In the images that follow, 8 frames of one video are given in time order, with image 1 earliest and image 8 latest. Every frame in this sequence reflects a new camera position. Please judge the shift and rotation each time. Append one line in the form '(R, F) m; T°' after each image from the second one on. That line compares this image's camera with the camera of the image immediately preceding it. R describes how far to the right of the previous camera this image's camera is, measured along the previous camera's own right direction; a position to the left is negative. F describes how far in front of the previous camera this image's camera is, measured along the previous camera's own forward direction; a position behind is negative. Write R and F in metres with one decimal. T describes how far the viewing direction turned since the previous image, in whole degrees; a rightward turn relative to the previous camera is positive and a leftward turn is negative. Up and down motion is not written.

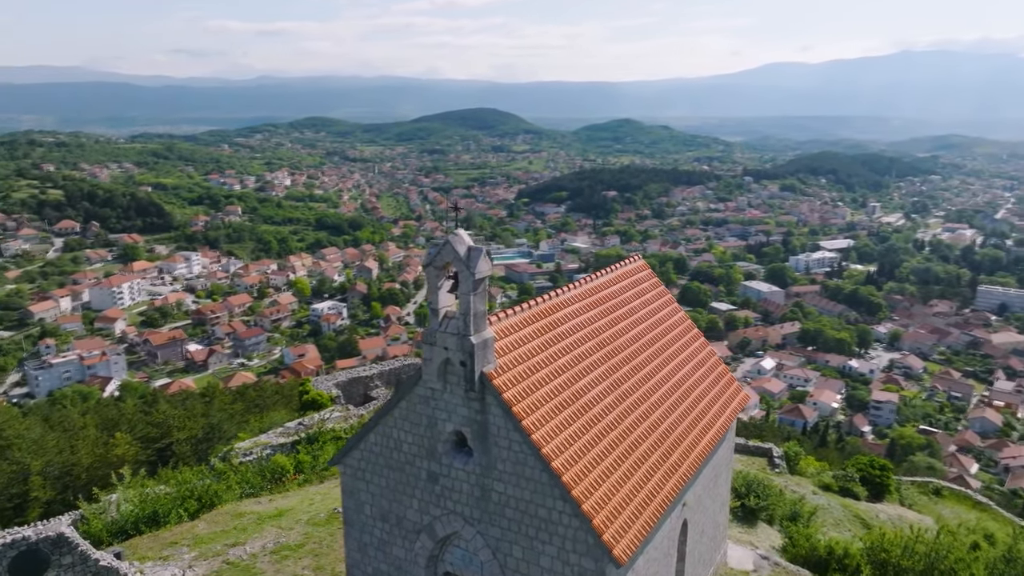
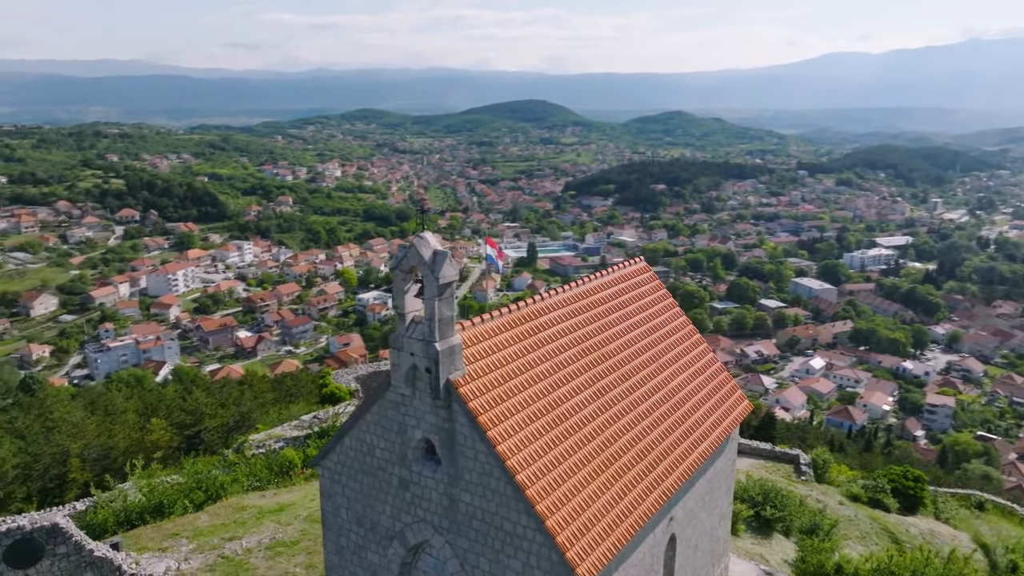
(+0.4, +0.1) m; -4°
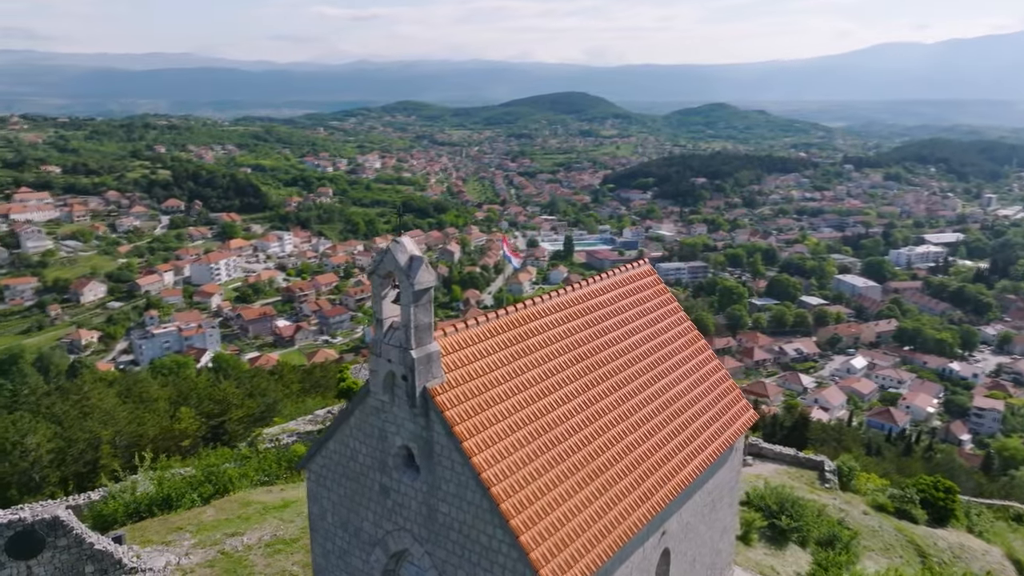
(+0.3, +0.1) m; -3°
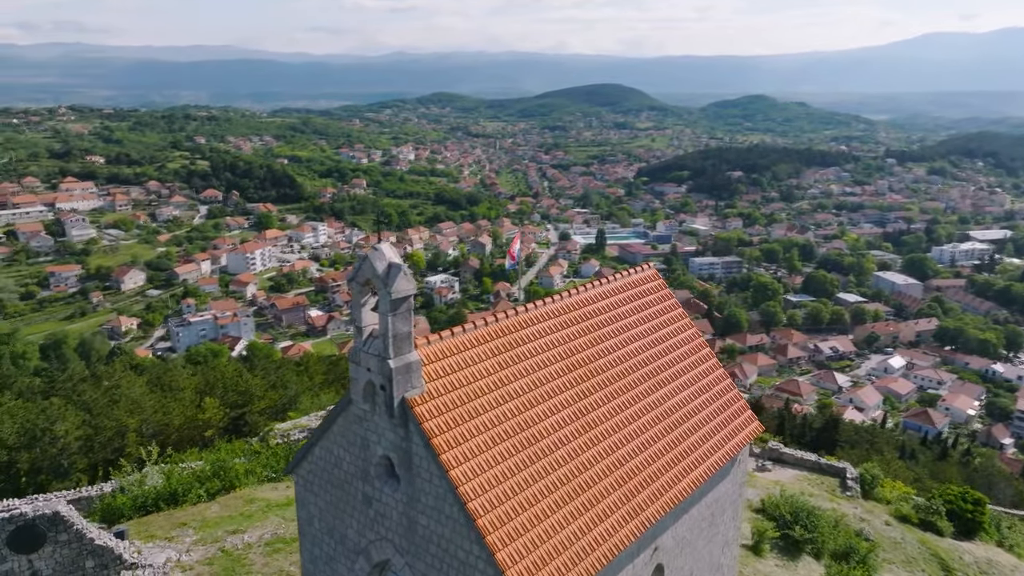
(+0.2, +0.1) m; -3°
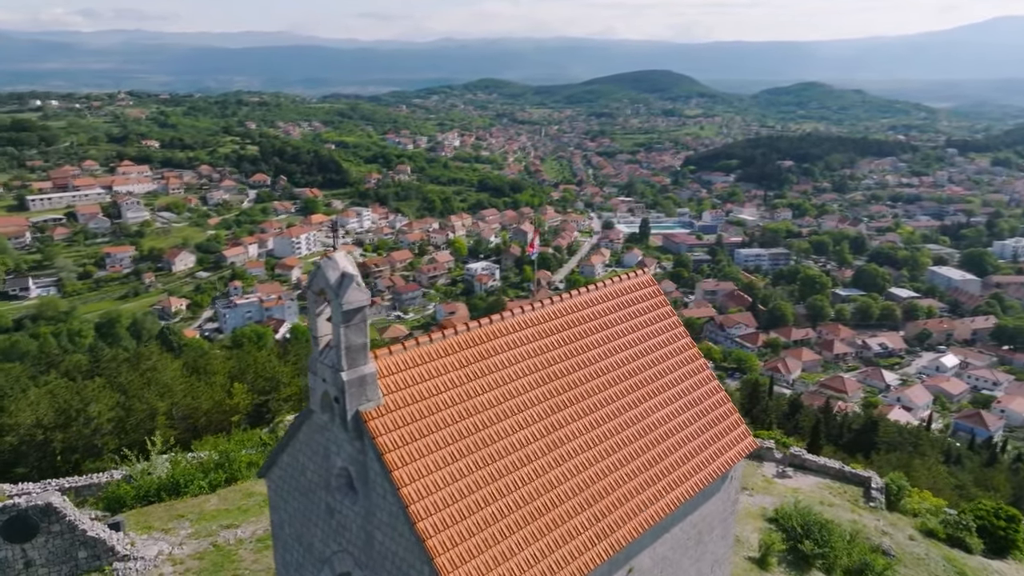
(+0.4, +0.1) m; -3°
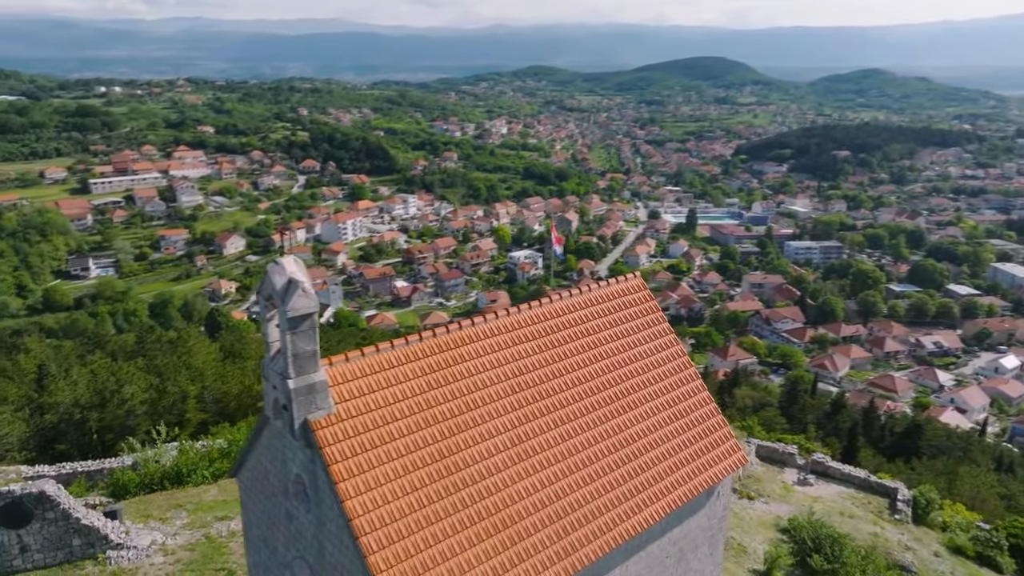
(+0.4, +0.1) m; -4°
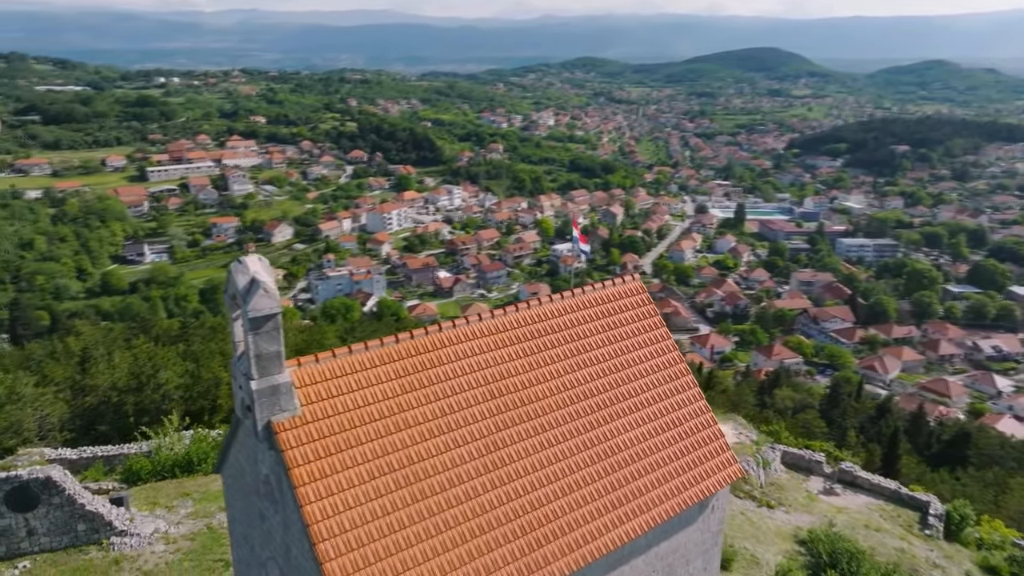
(+0.3, +0.1) m; -4°
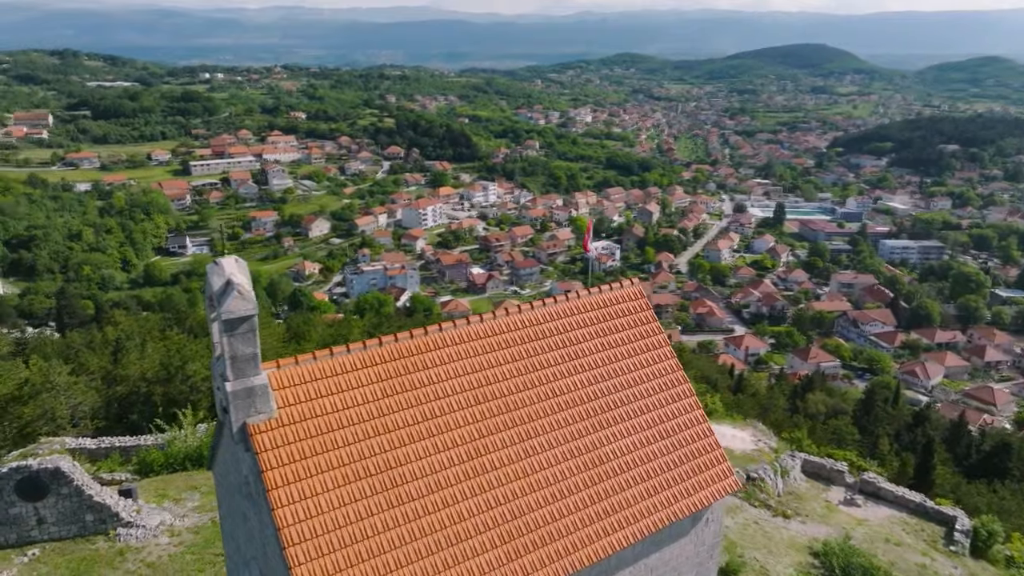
(+0.2, +0.1) m; -3°
